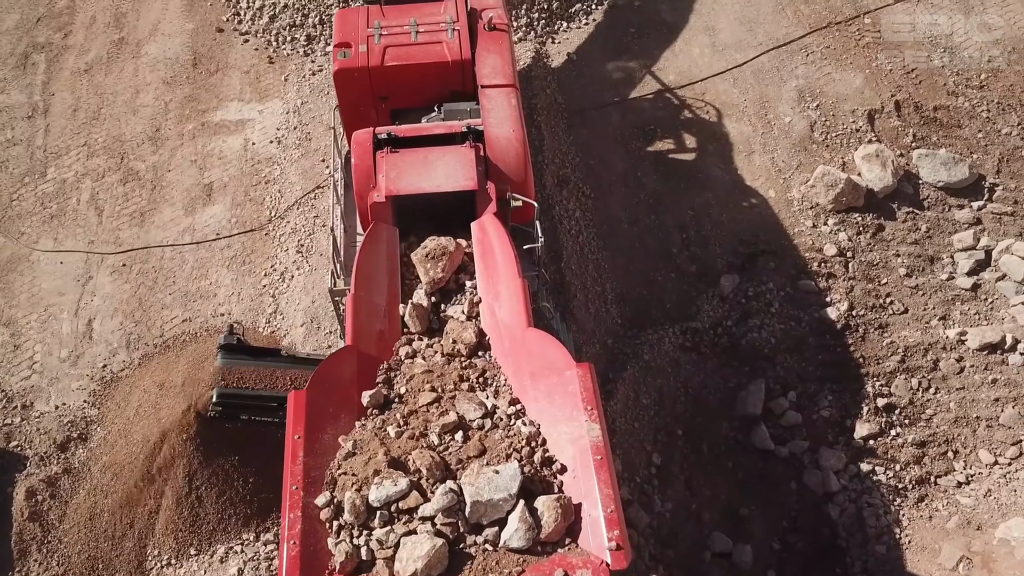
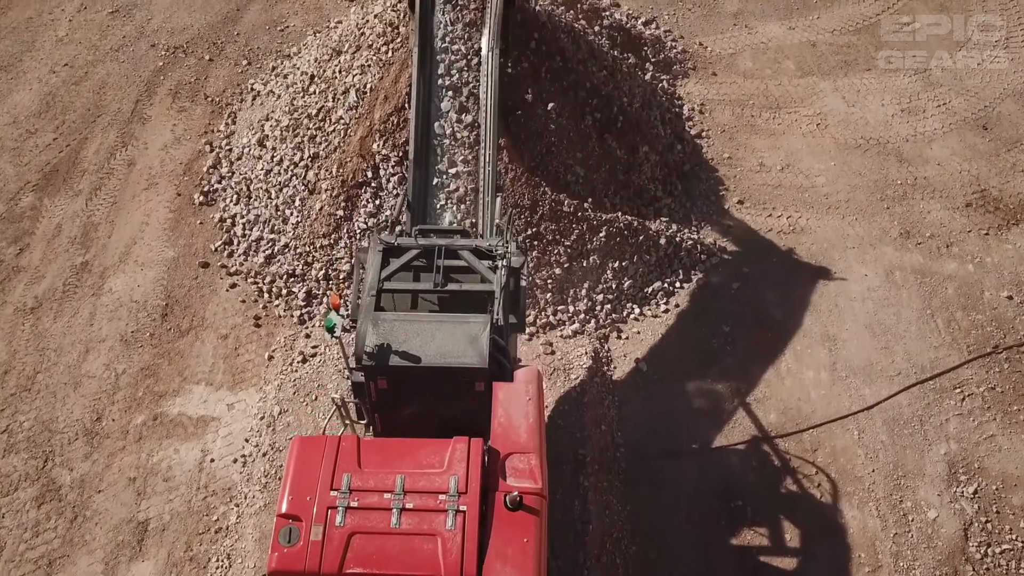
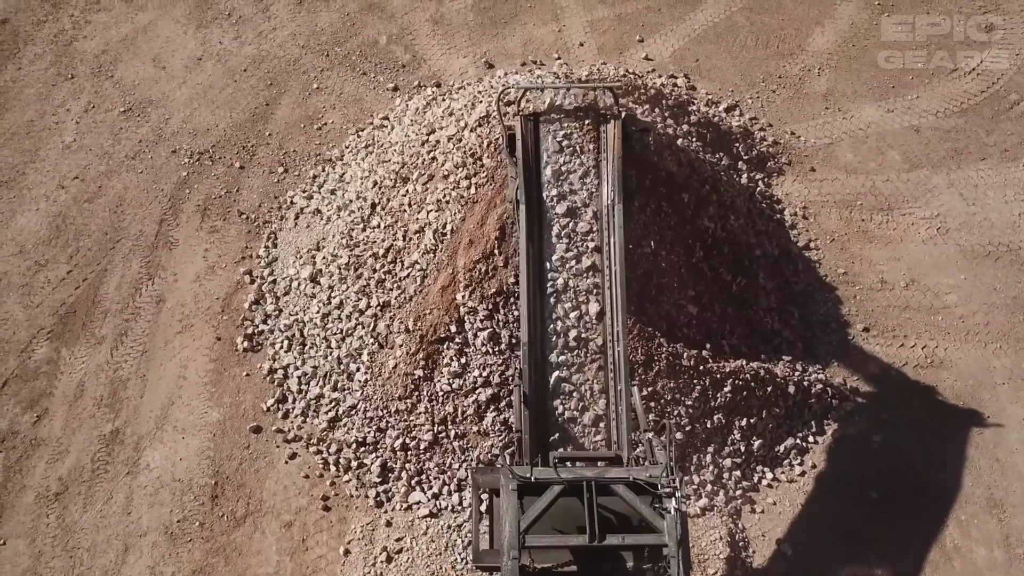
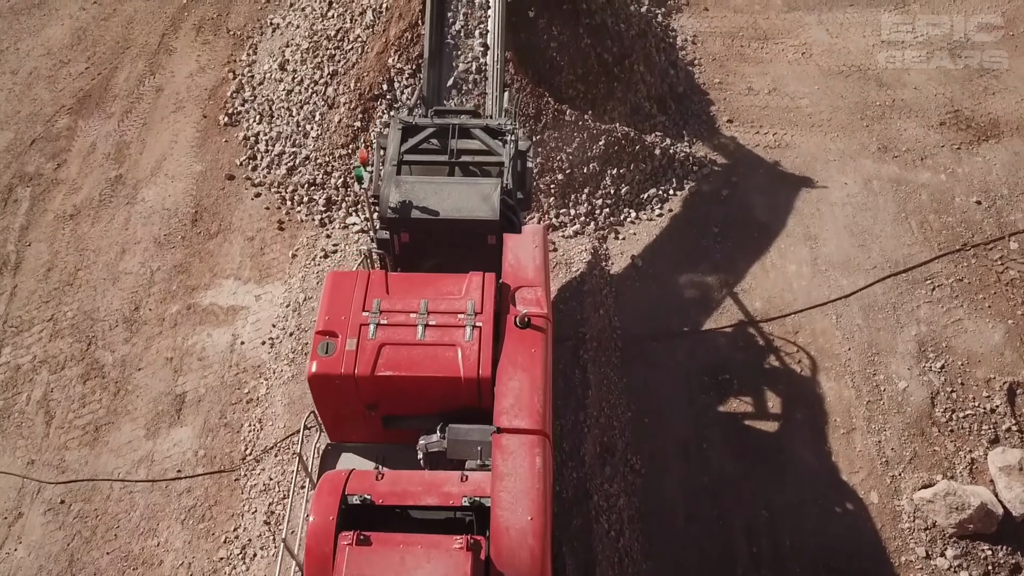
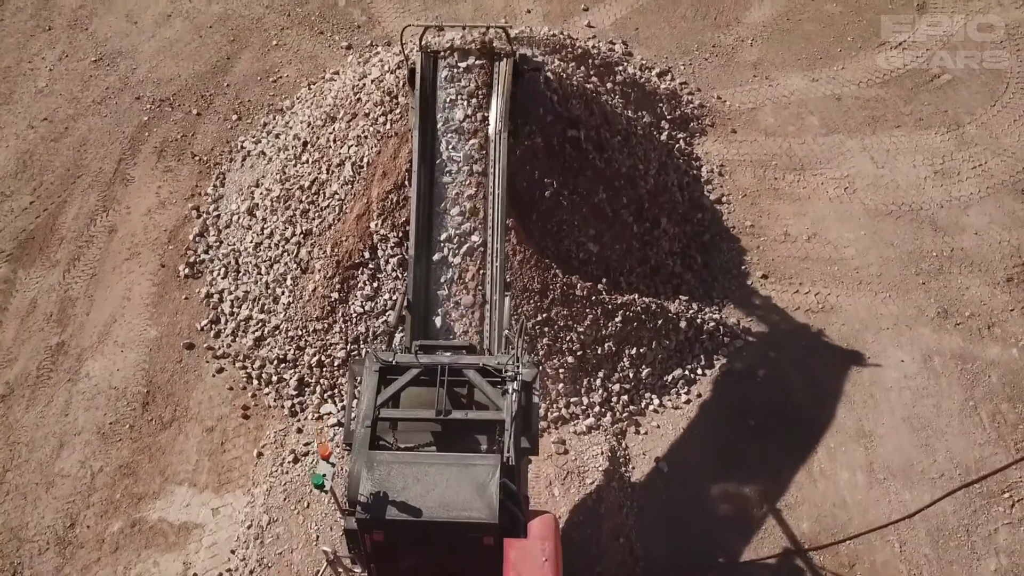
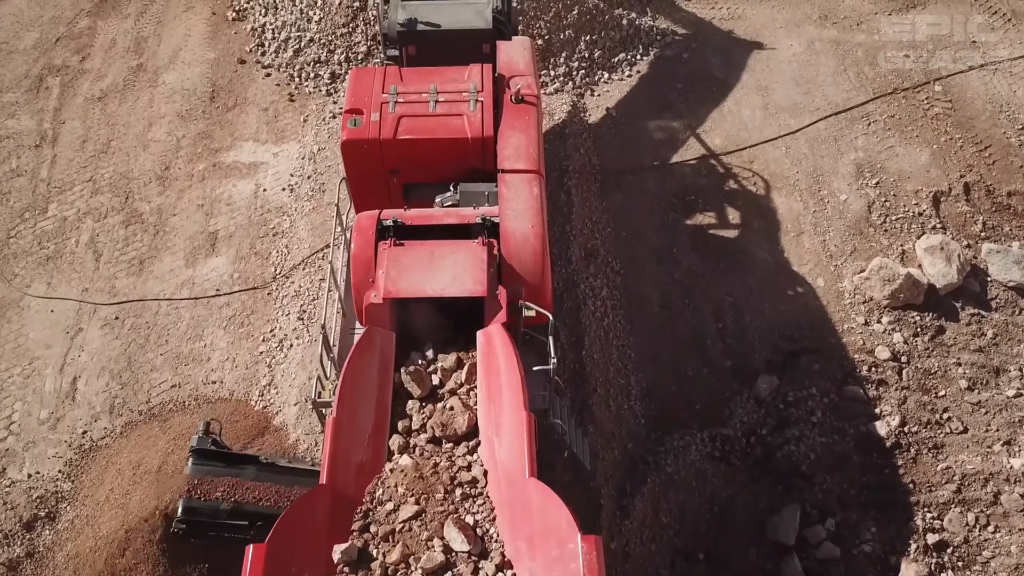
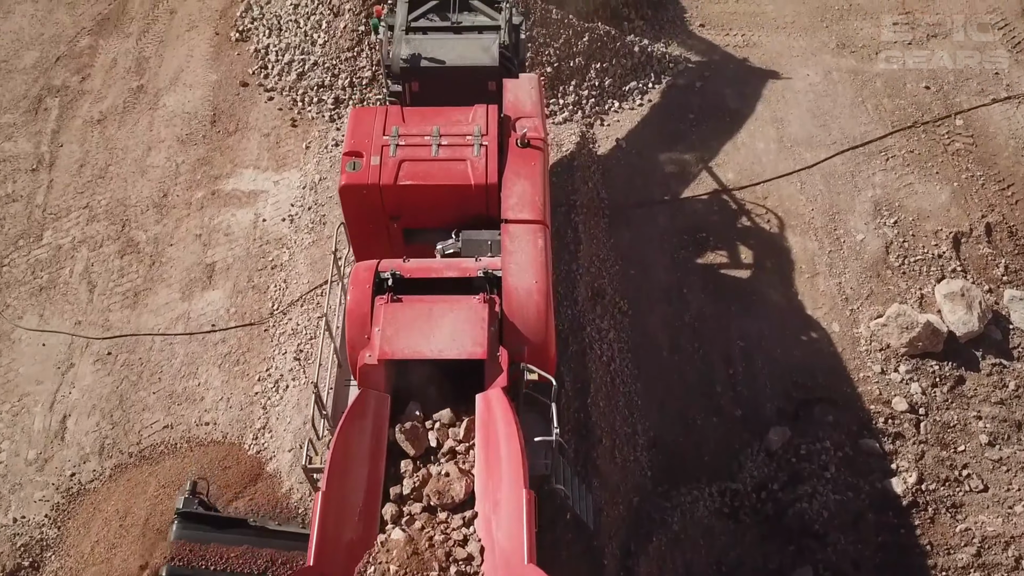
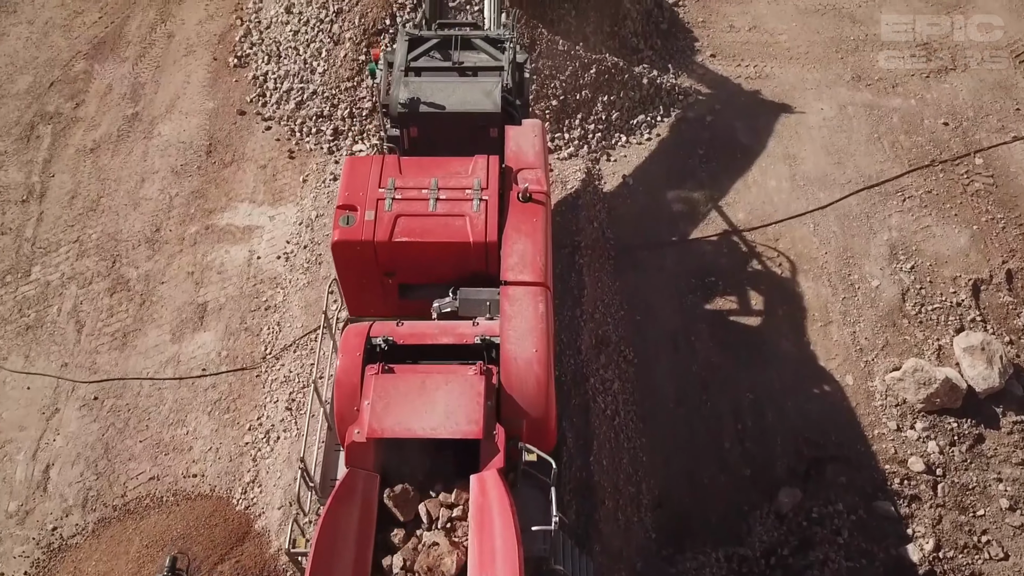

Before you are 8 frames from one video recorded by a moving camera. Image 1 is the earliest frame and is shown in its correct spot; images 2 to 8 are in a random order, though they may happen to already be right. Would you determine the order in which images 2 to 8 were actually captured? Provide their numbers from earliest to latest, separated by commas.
6, 7, 8, 4, 2, 5, 3
